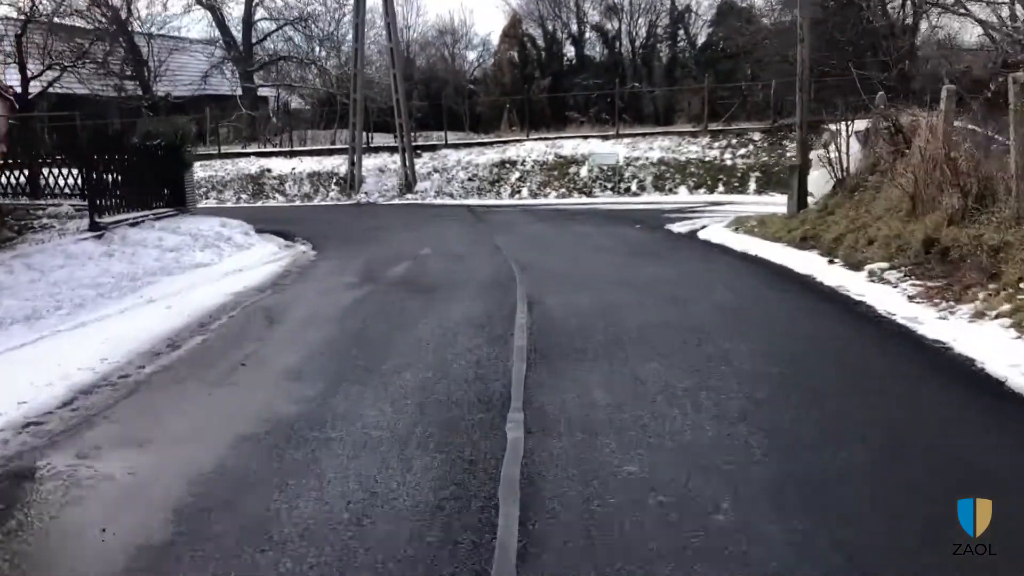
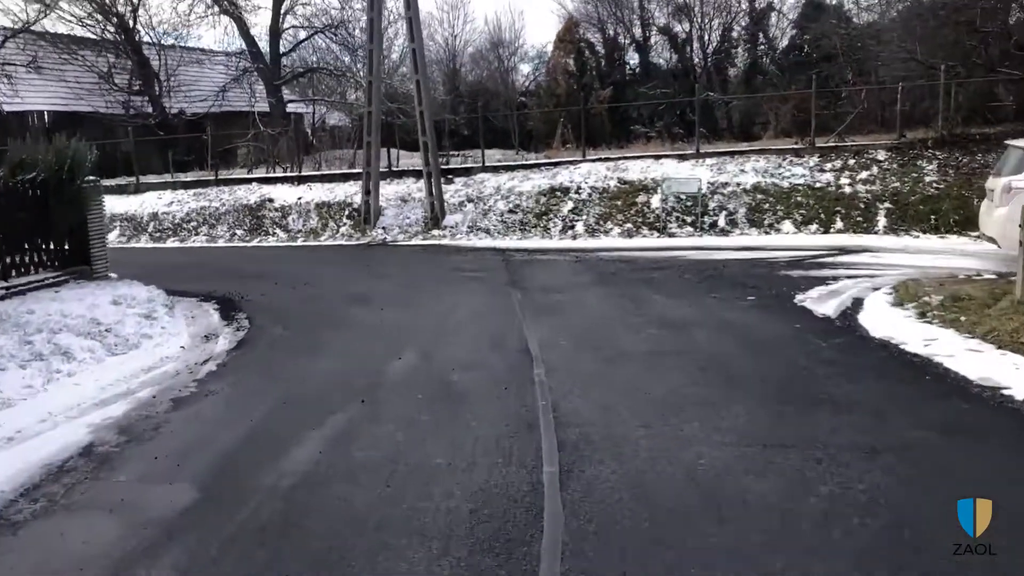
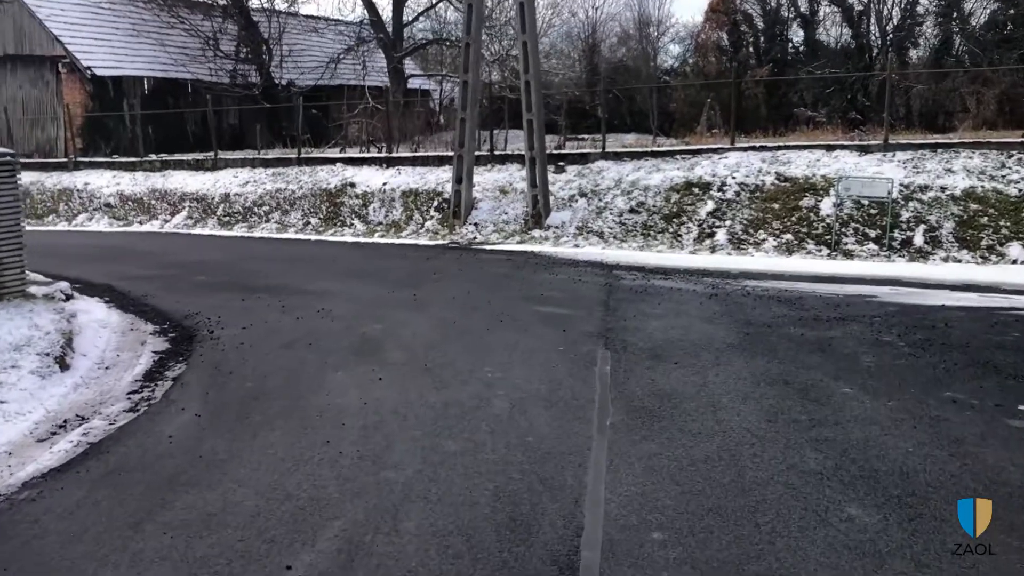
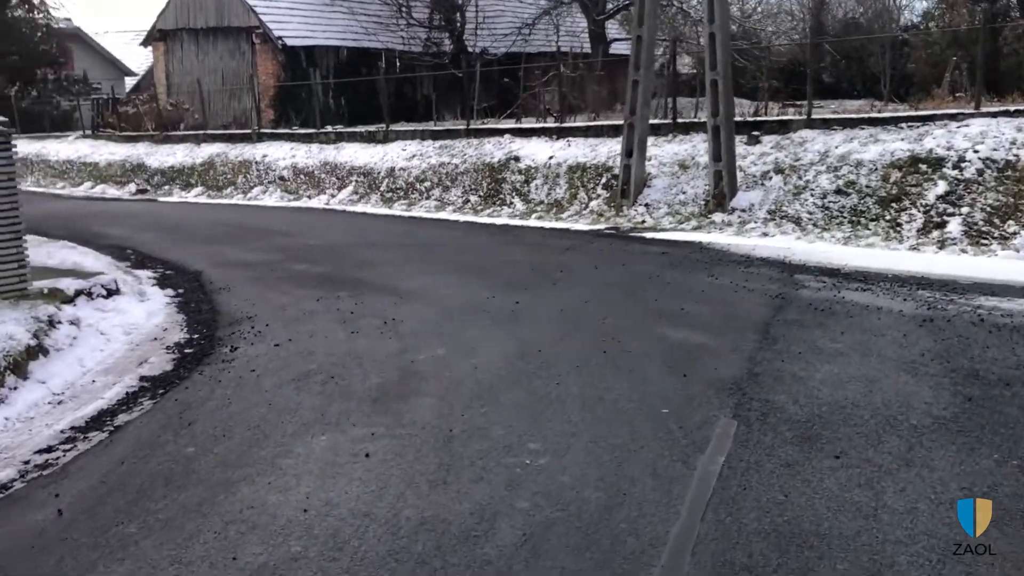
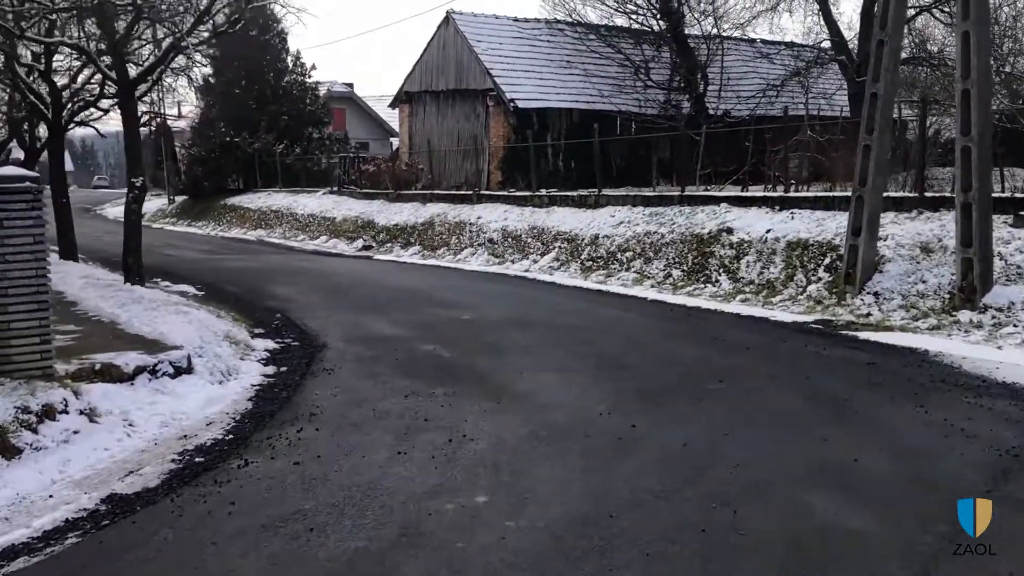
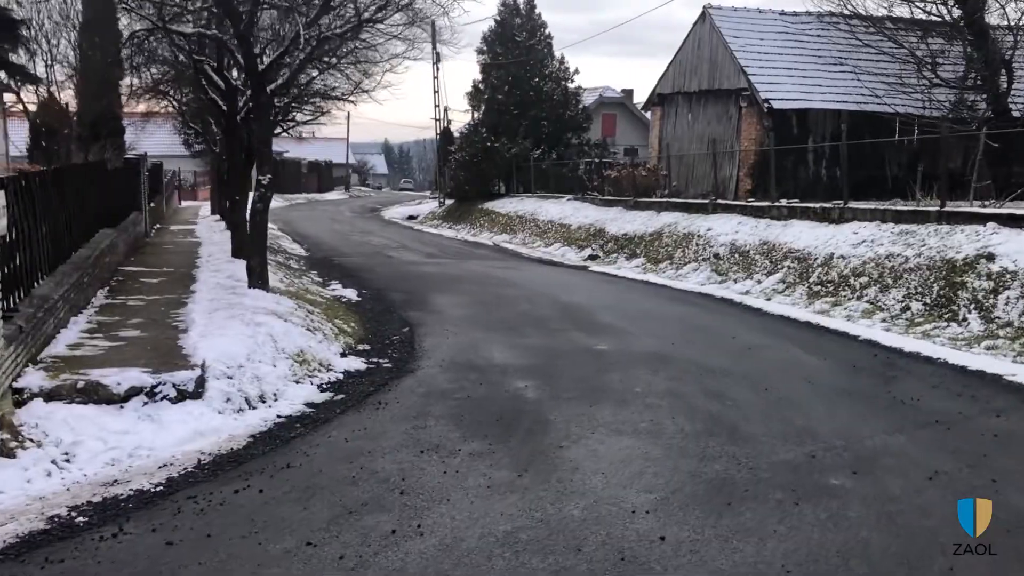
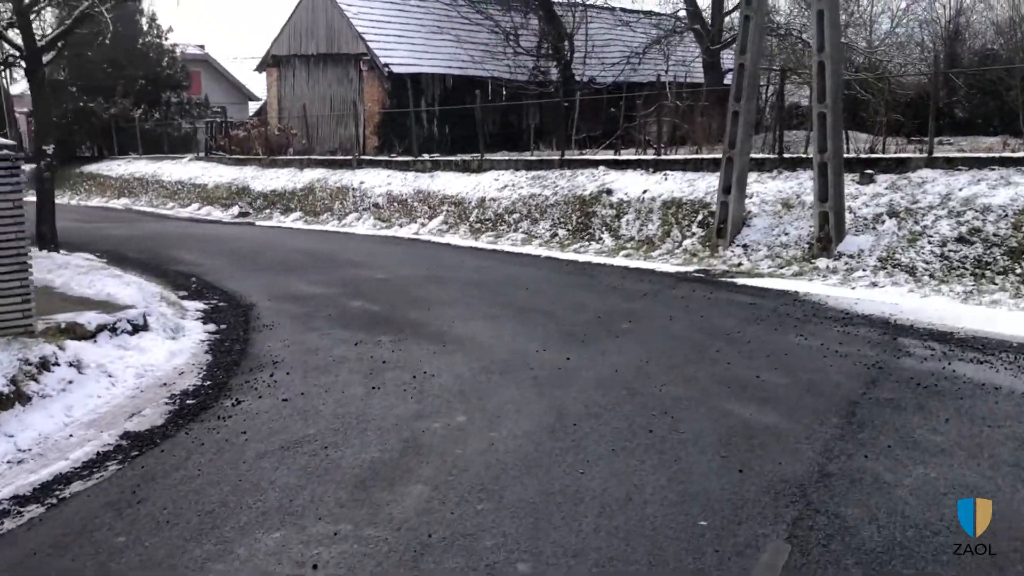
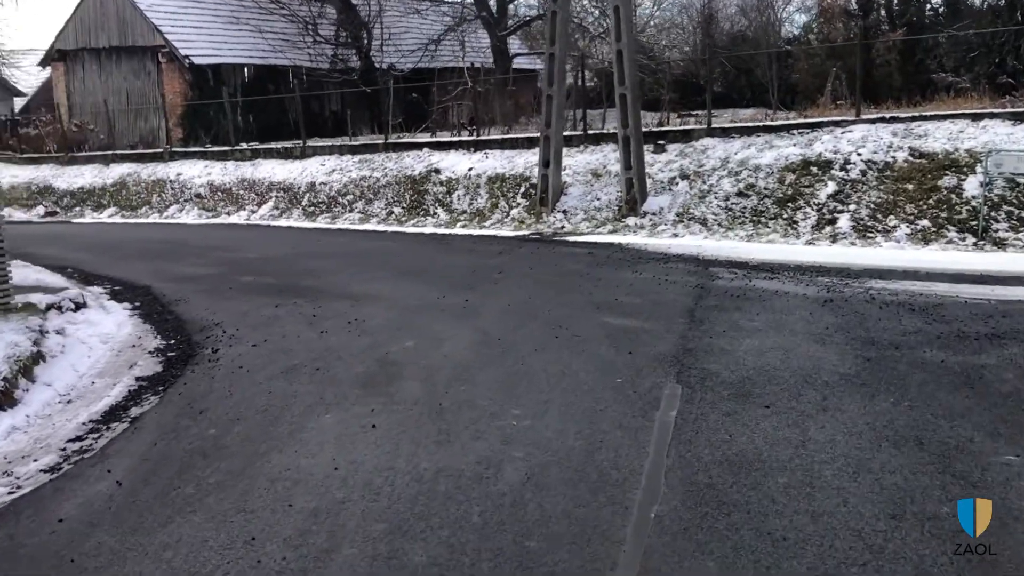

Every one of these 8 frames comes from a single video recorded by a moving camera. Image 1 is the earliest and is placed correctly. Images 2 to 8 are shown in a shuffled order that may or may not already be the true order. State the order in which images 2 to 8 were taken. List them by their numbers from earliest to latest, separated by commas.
2, 3, 8, 4, 7, 5, 6
